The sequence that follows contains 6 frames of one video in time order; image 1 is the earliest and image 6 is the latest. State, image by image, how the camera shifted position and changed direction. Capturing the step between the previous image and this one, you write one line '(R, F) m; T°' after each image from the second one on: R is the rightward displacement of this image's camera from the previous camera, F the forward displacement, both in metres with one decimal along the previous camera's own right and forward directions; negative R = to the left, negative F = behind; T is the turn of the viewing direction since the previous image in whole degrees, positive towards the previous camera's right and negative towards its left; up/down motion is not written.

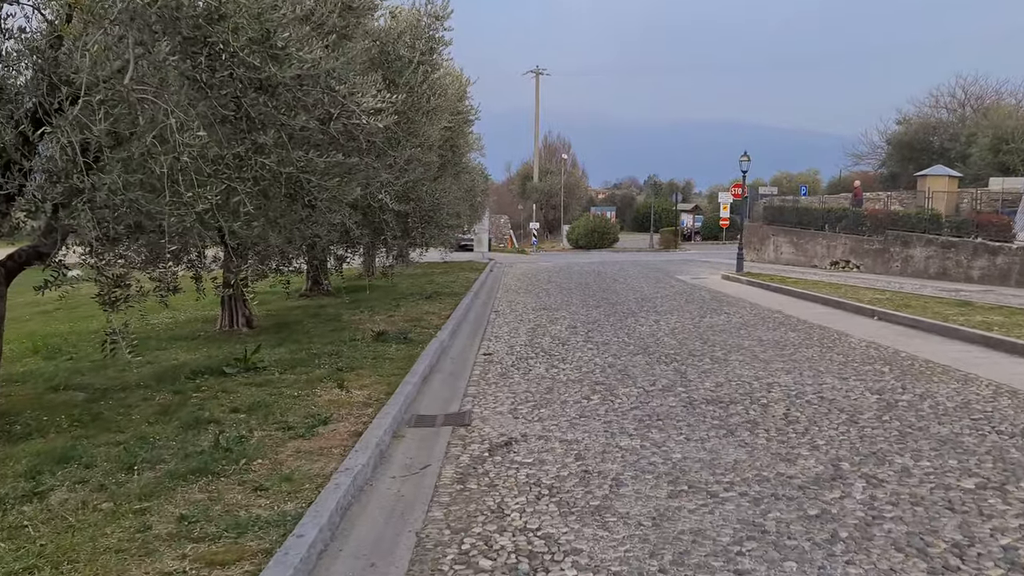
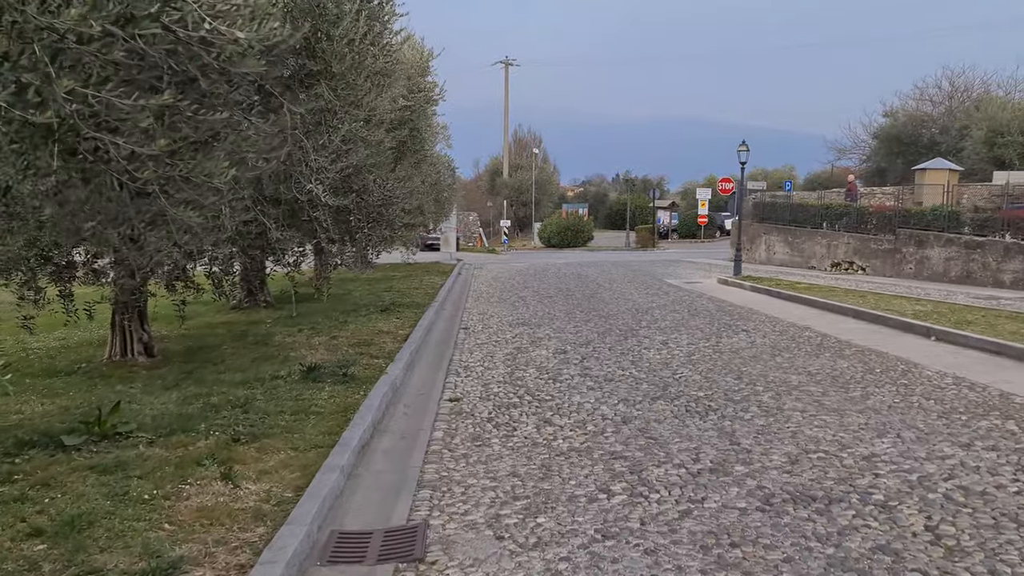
(-0.1, +2.5) m; +2°
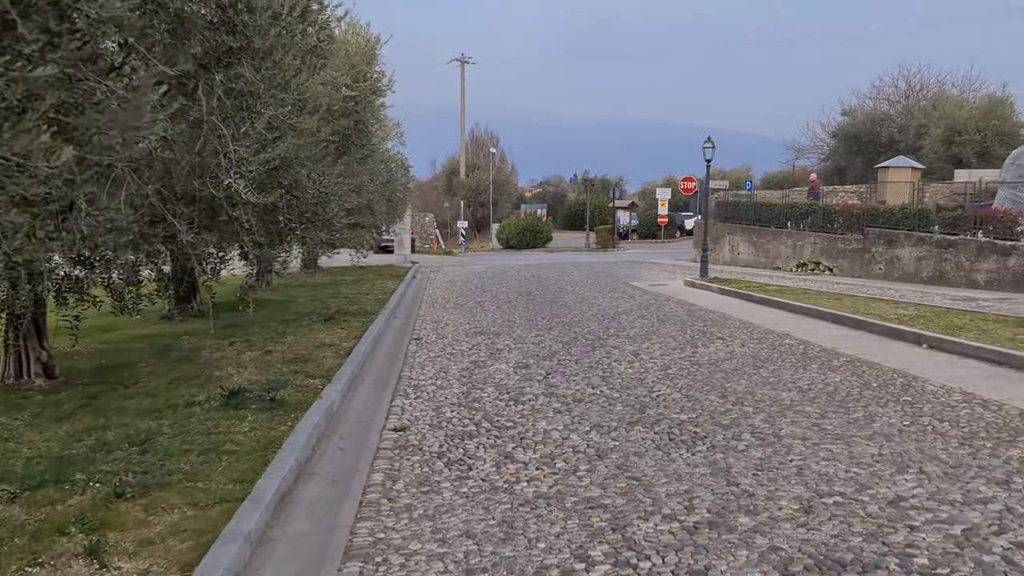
(0.0, +1.0) m; +3°
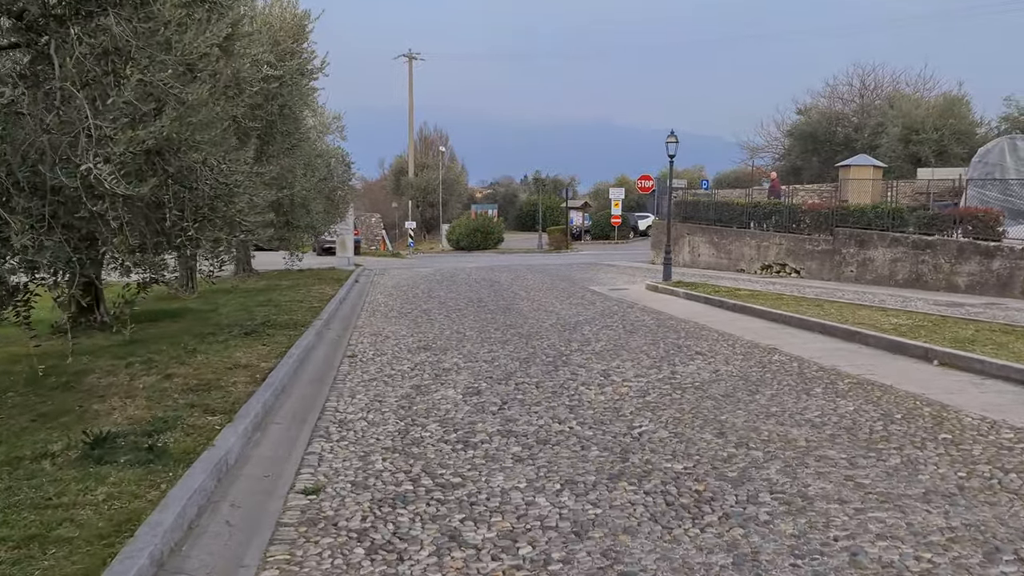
(0.0, +1.4) m; +3°
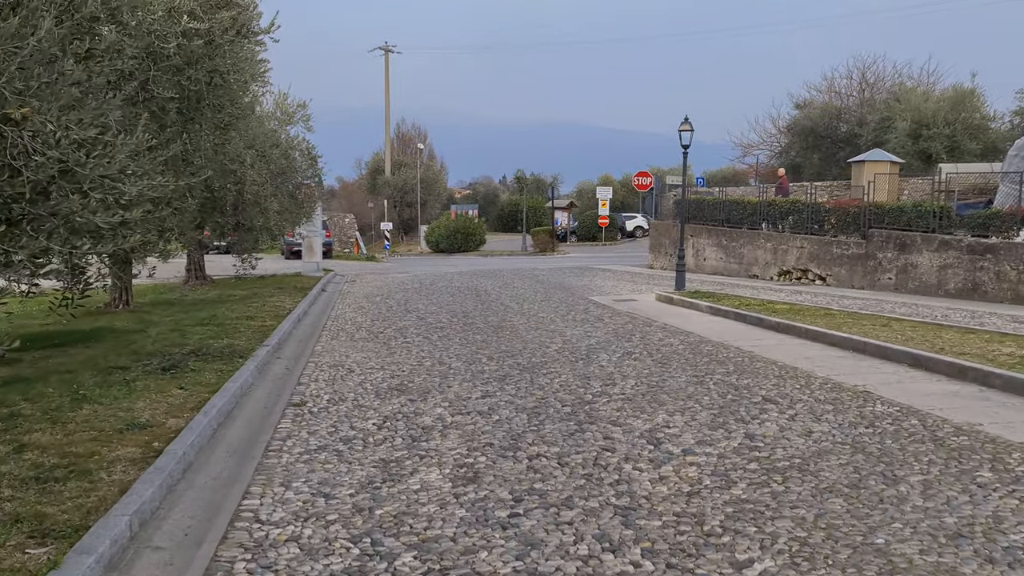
(-0.2, +2.4) m; +1°
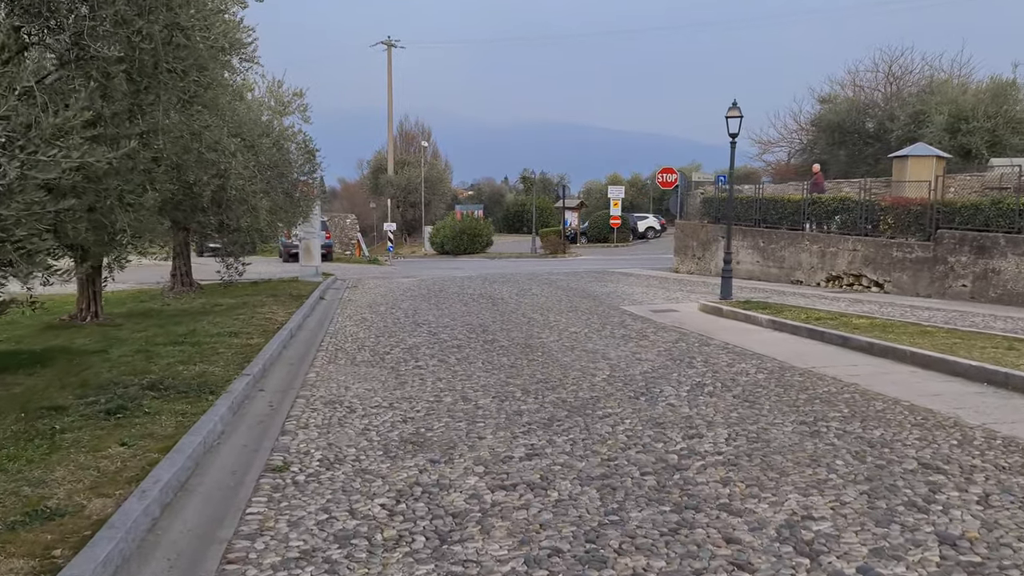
(-0.3, +1.9) m; 0°
